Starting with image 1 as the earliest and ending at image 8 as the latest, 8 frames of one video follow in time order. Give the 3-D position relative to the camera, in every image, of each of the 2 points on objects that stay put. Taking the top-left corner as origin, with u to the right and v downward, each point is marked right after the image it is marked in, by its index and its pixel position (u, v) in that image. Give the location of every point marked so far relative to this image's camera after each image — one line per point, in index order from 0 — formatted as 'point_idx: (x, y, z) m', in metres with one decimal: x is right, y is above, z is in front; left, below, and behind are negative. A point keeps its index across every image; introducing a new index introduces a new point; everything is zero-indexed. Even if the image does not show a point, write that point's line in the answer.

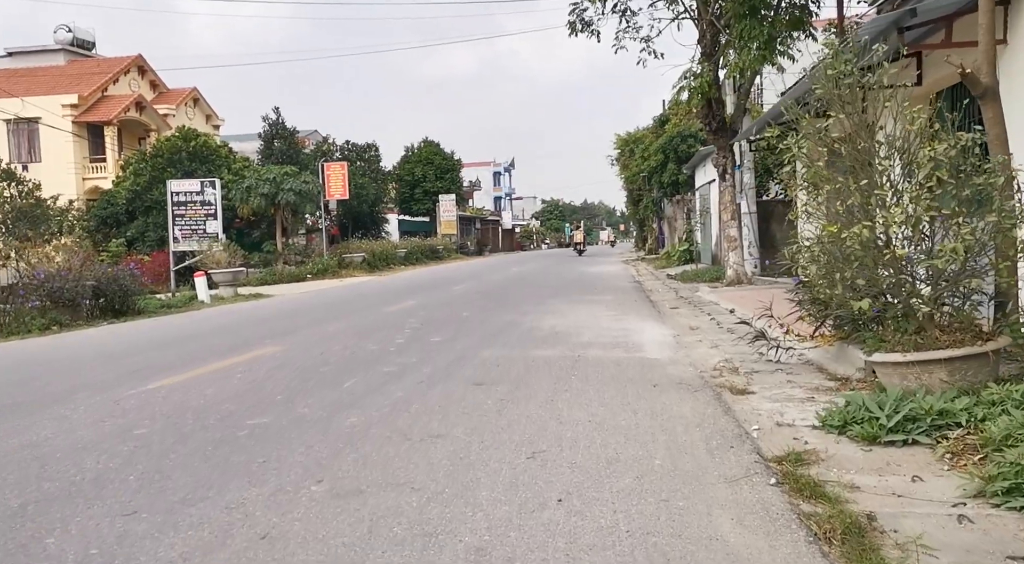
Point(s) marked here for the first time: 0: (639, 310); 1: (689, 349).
0: (+2.0, -0.5, +14.3) m
1: (+1.8, -0.7, +9.3) m
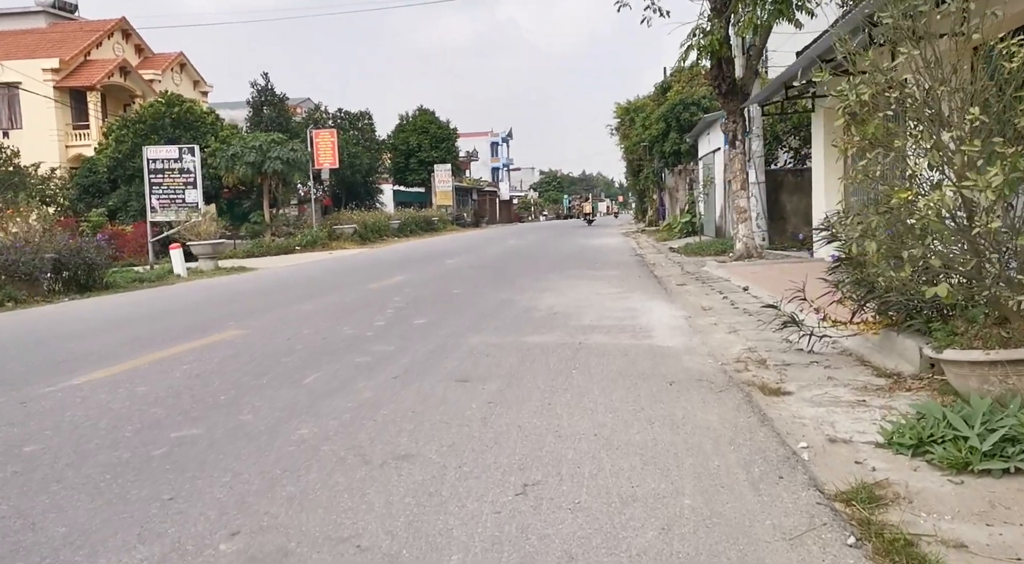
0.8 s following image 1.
0: (+1.9, -0.1, +13.3) m
1: (+1.7, -0.5, +8.2) m
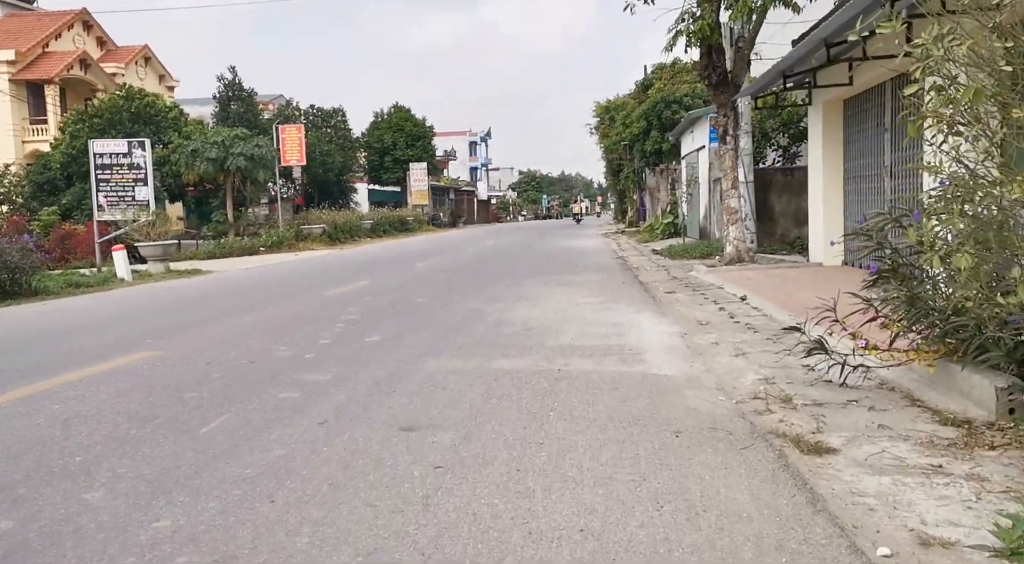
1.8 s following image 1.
0: (+1.5, -0.2, +11.9) m
1: (+1.5, -0.6, +6.9) m
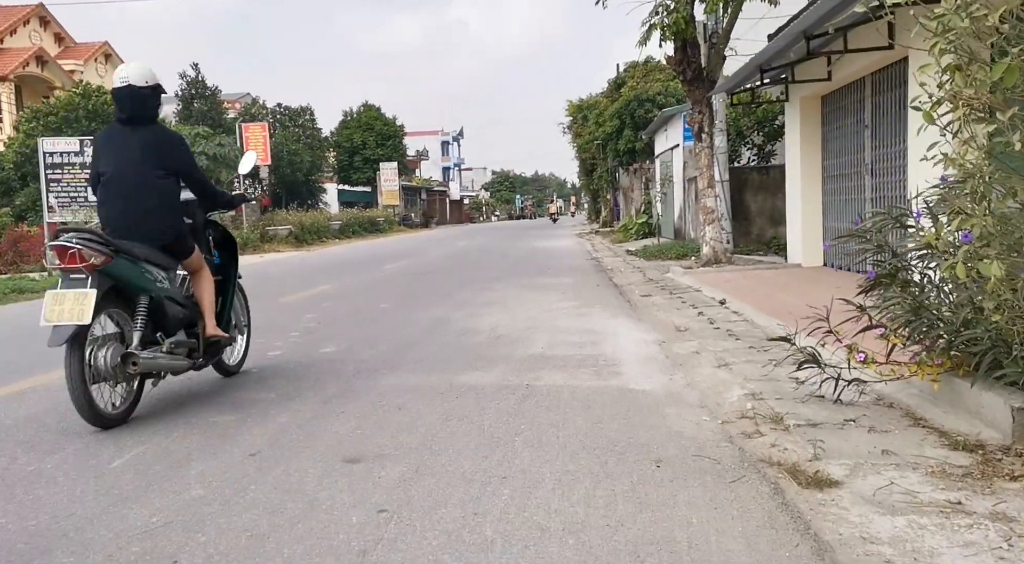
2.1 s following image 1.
0: (+1.1, -0.2, +11.4) m
1: (+1.2, -0.6, +6.4) m
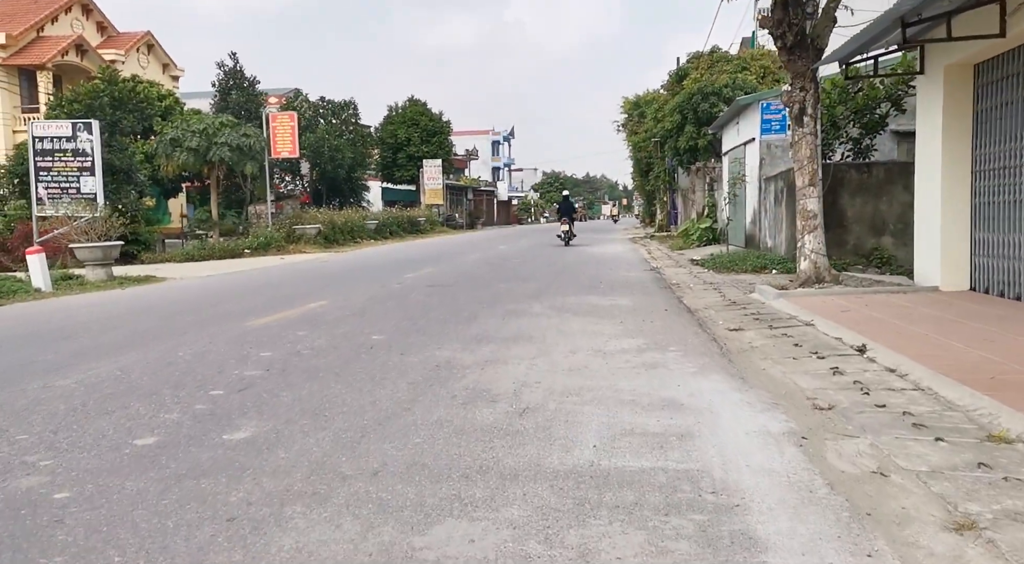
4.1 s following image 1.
0: (+1.5, -0.5, +8.2) m
1: (+1.3, -0.9, +3.1) m
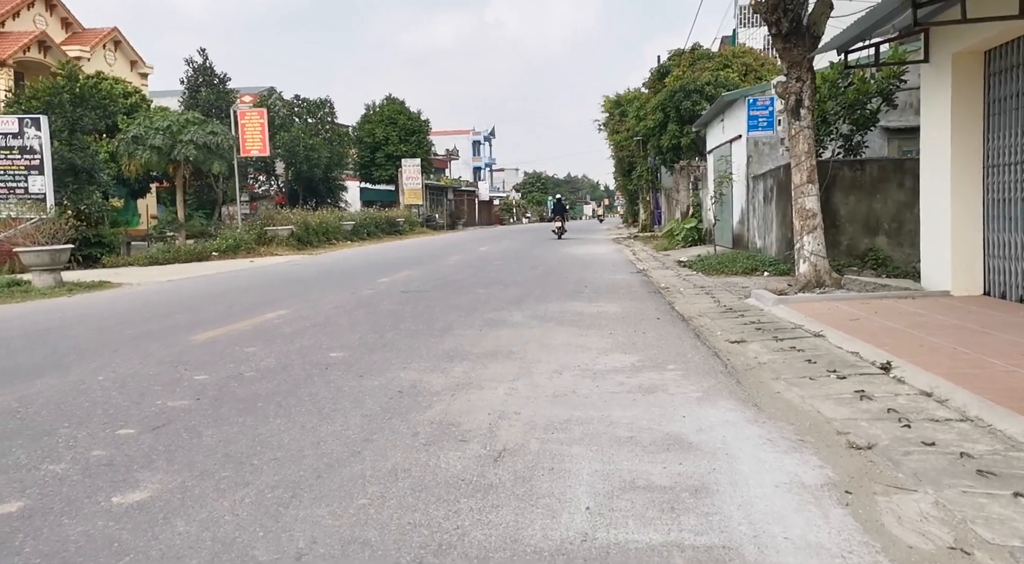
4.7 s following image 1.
0: (+1.3, -0.6, +7.2) m
1: (+1.2, -0.9, +2.2) m
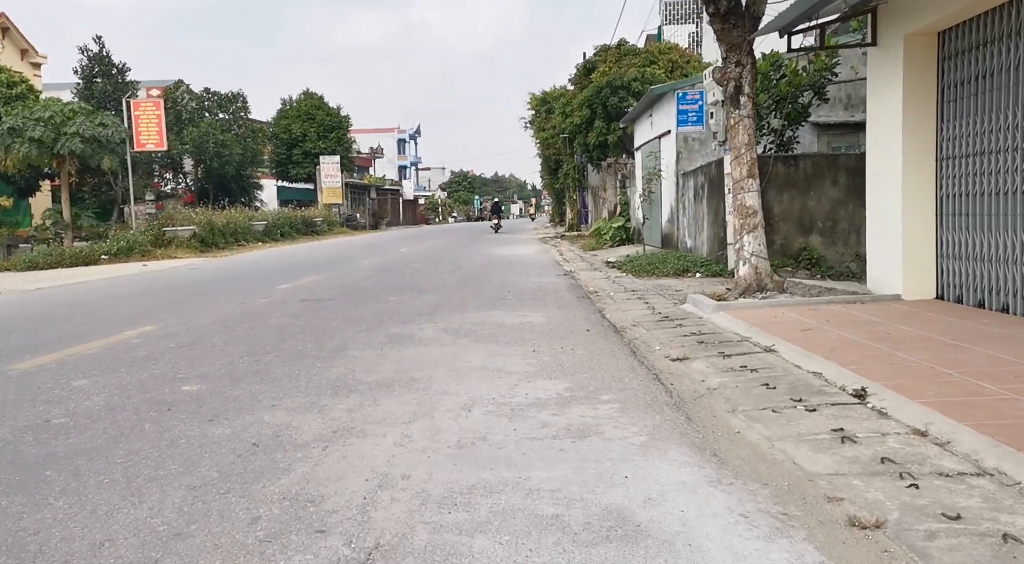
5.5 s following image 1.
0: (+0.7, -0.6, +6.0) m
1: (+1.0, -1.0, +1.0) m
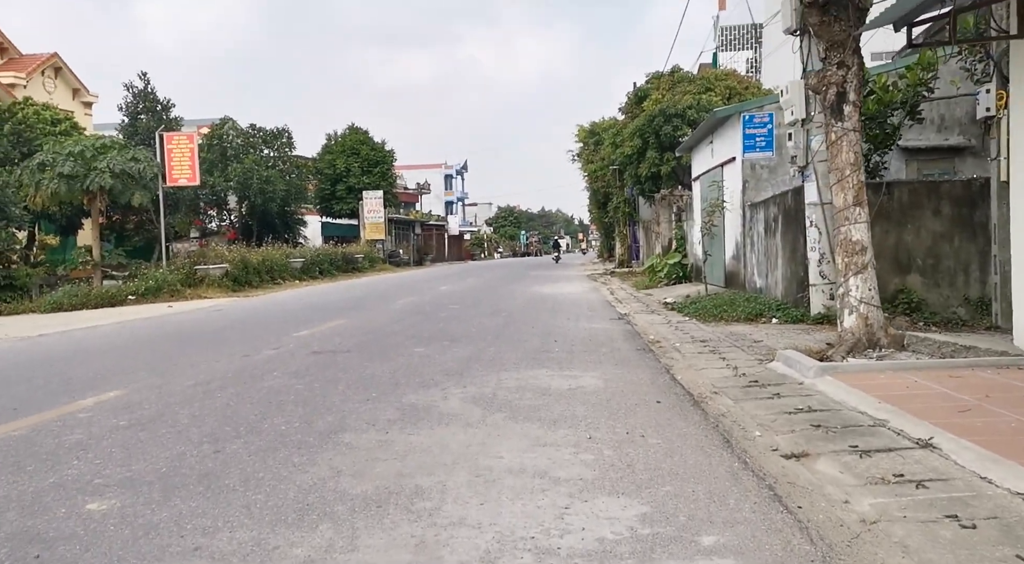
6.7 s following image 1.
0: (+0.9, -1.0, +4.0) m
1: (+0.9, -1.2, -1.1) m
